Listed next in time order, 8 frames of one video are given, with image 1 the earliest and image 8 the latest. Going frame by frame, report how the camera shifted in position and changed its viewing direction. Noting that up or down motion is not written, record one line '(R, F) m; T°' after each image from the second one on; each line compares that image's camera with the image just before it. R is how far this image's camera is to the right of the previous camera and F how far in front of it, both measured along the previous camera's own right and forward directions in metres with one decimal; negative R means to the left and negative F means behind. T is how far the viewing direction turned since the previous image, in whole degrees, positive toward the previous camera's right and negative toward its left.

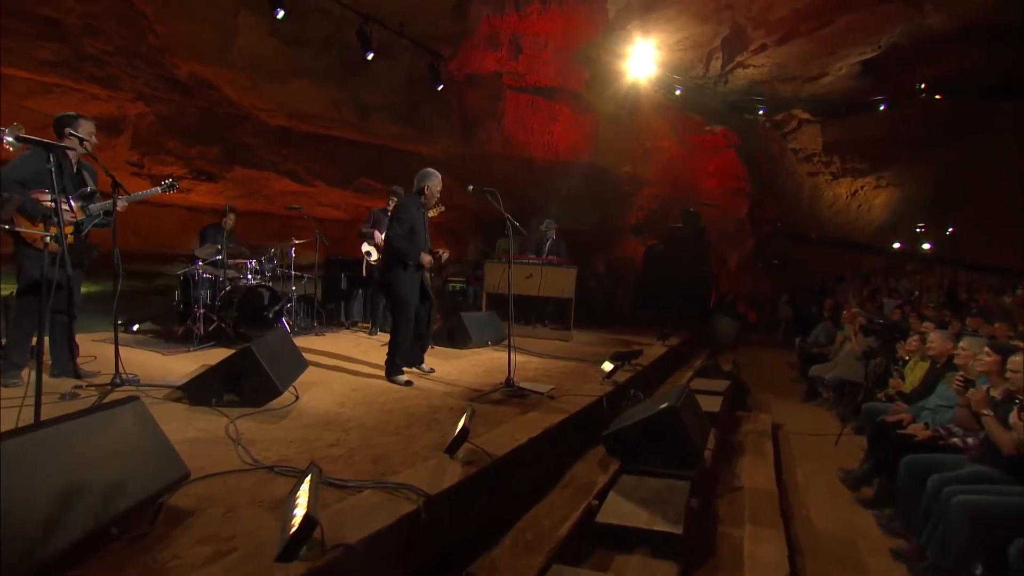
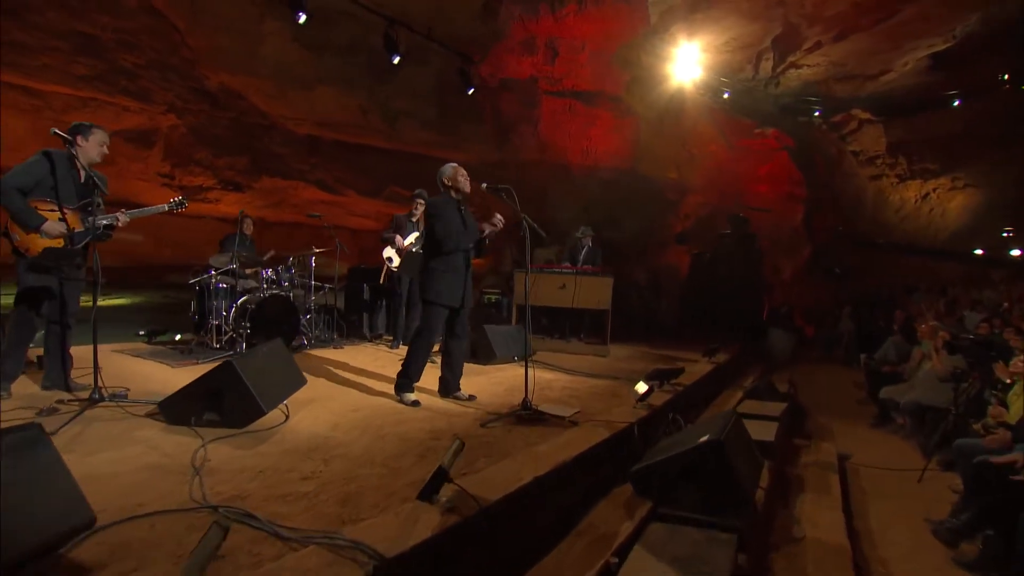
(+0.3, +0.7) m; -5°
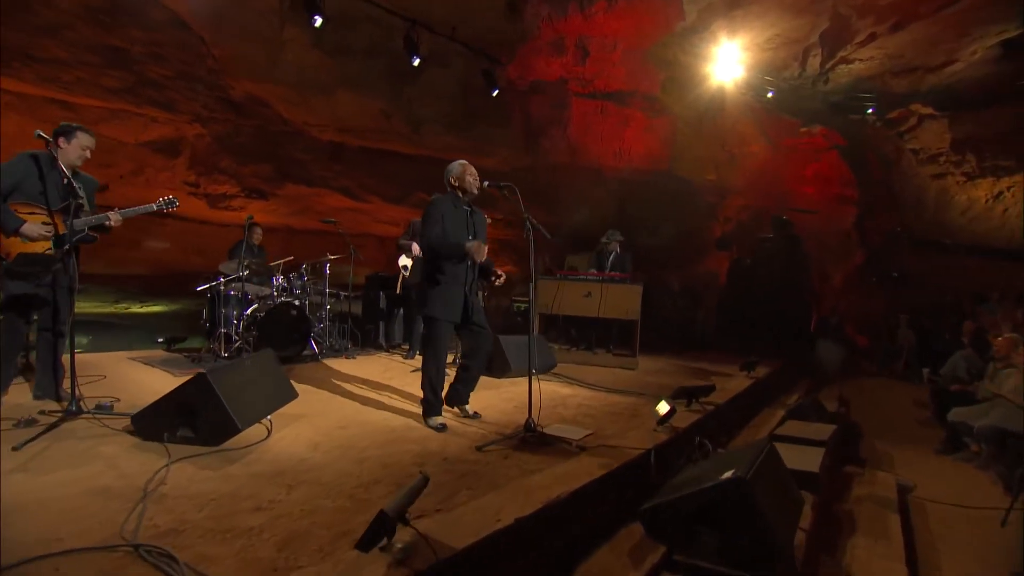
(+0.3, +0.5) m; -4°
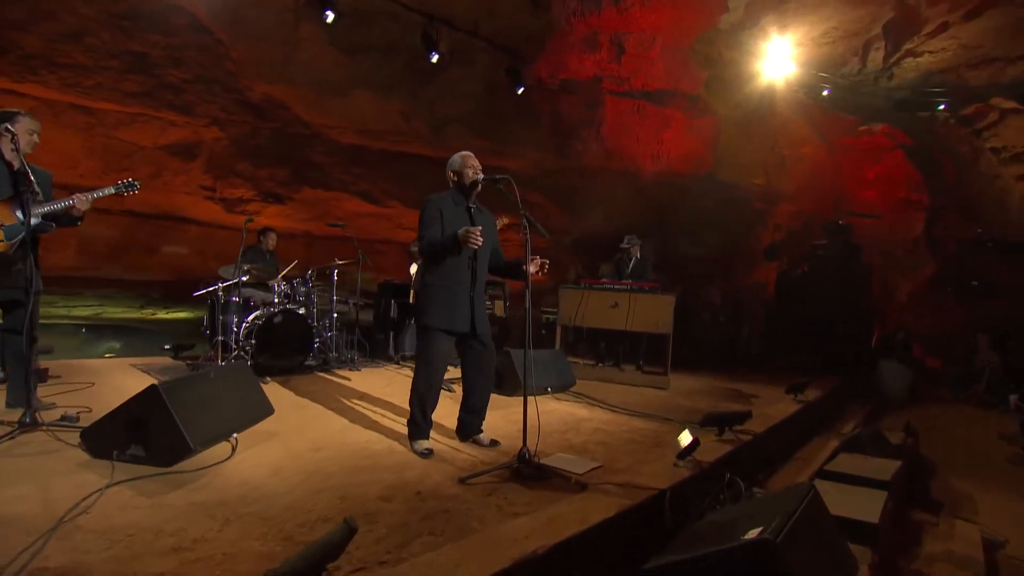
(+0.4, +0.6) m; -5°
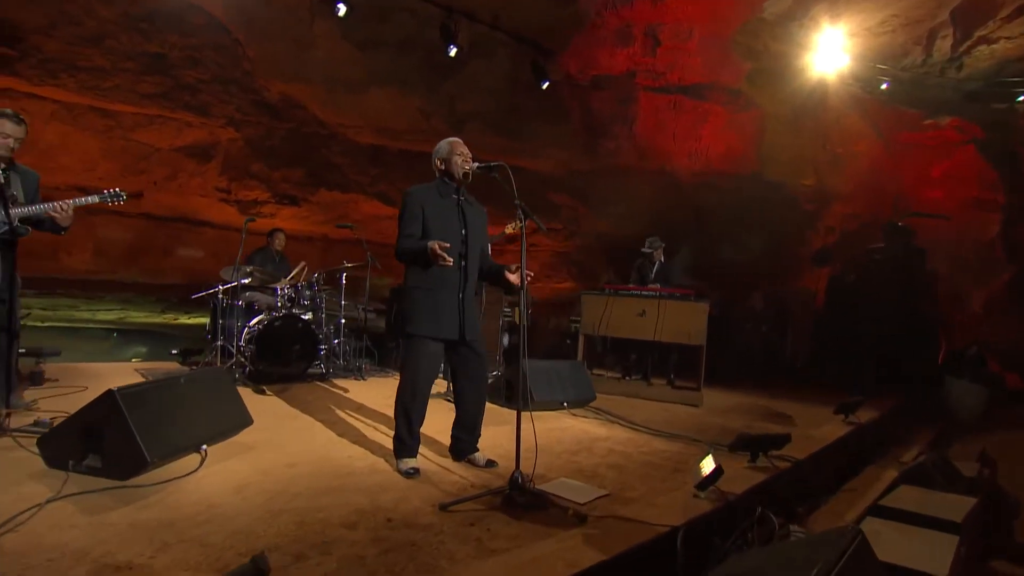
(+0.3, +0.5) m; -4°
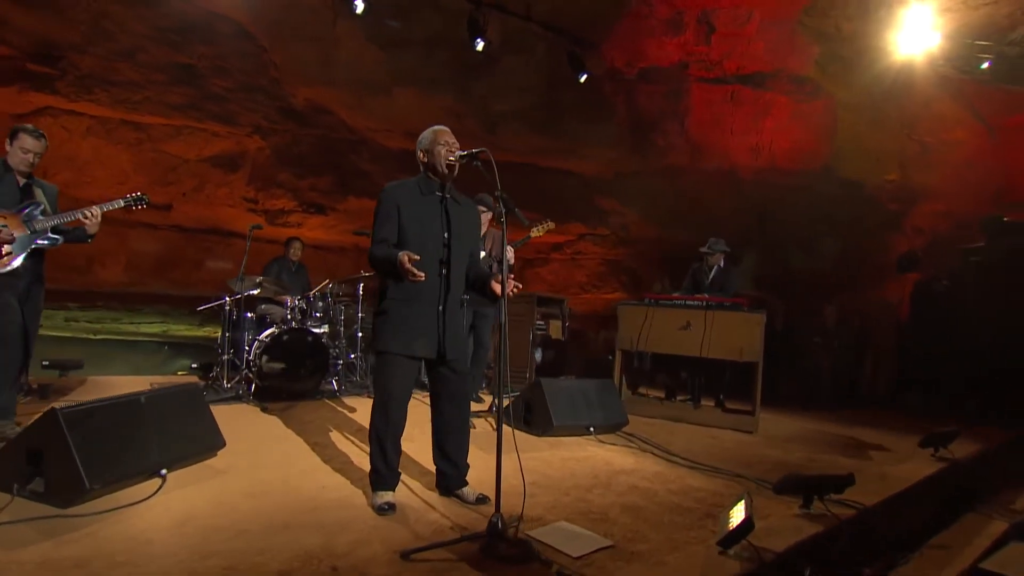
(+0.4, +0.6) m; -7°
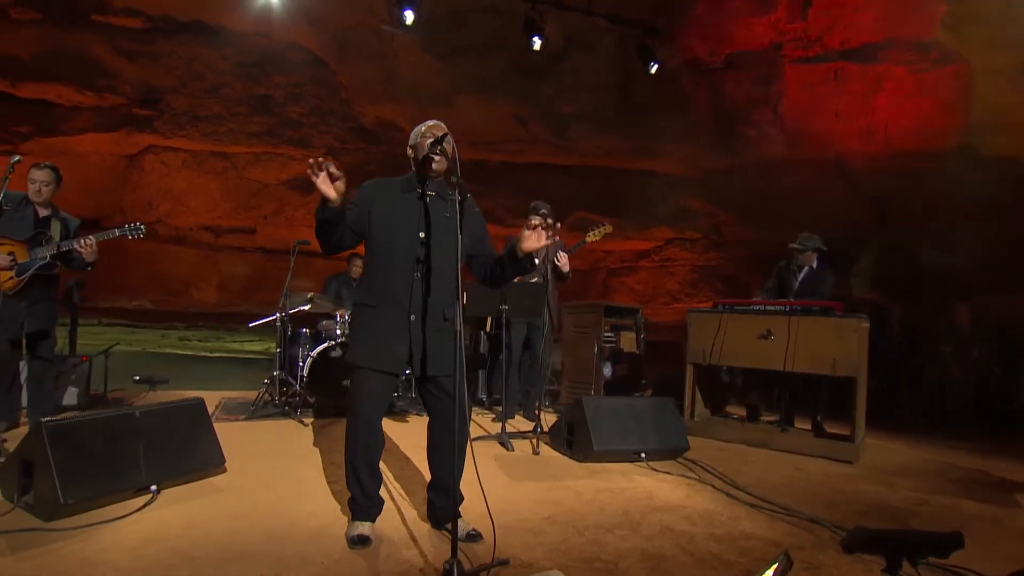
(+0.7, +0.5) m; -12°
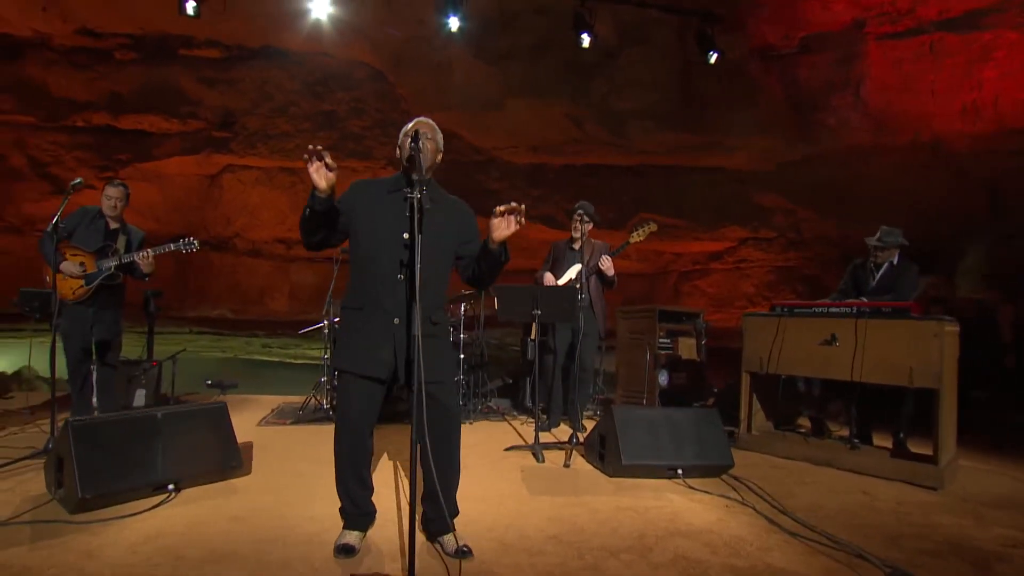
(+0.5, +0.2) m; -9°
